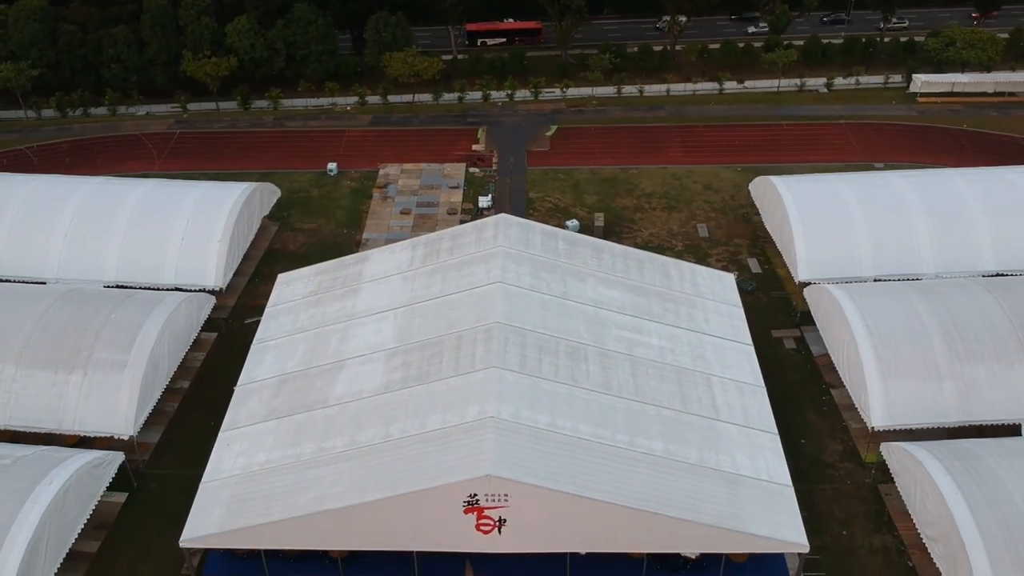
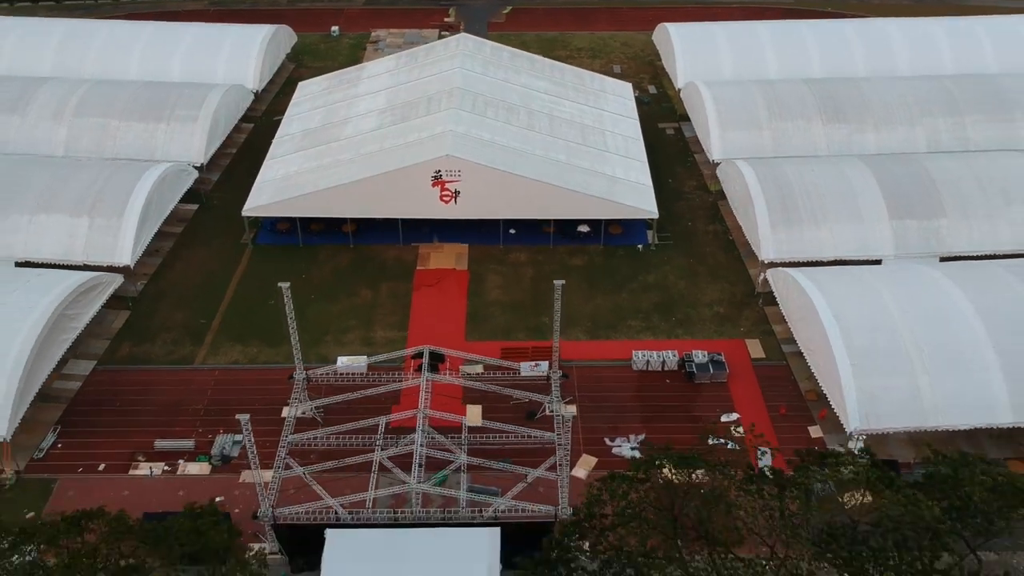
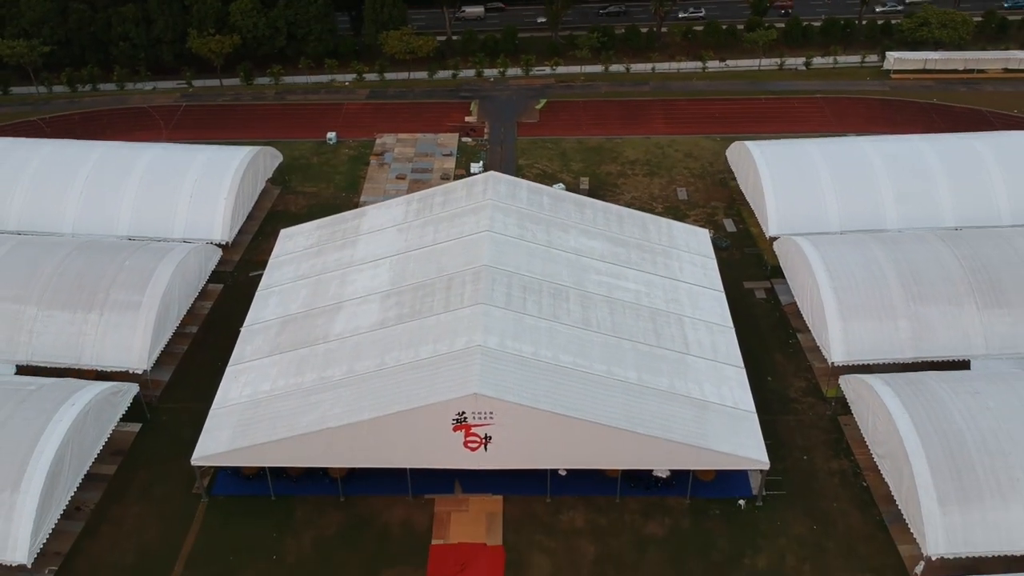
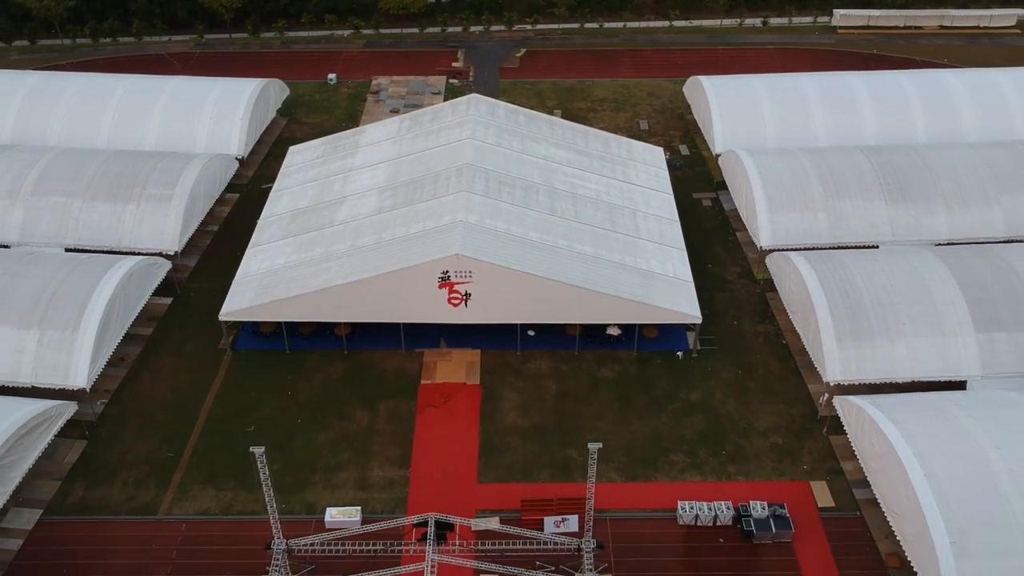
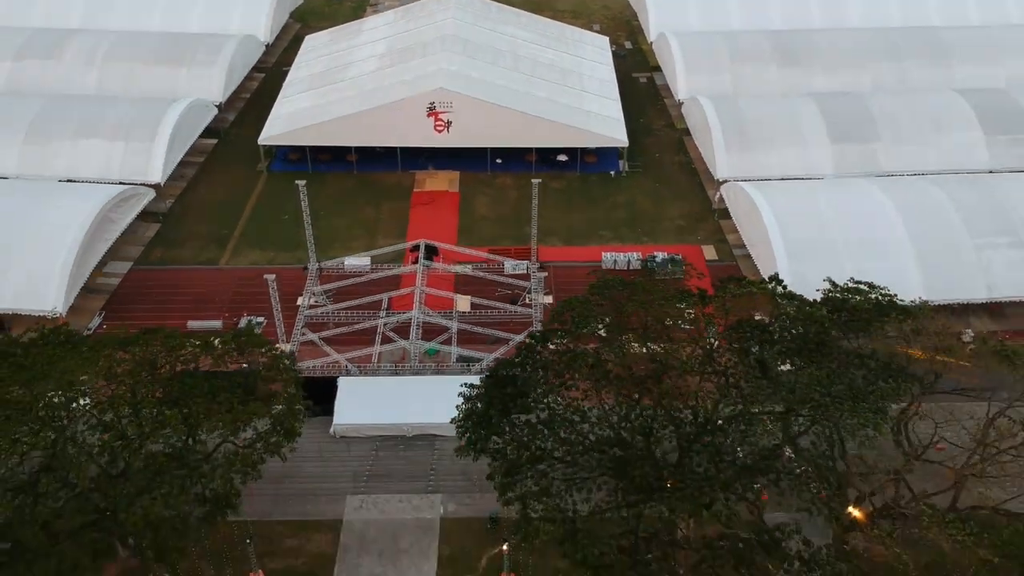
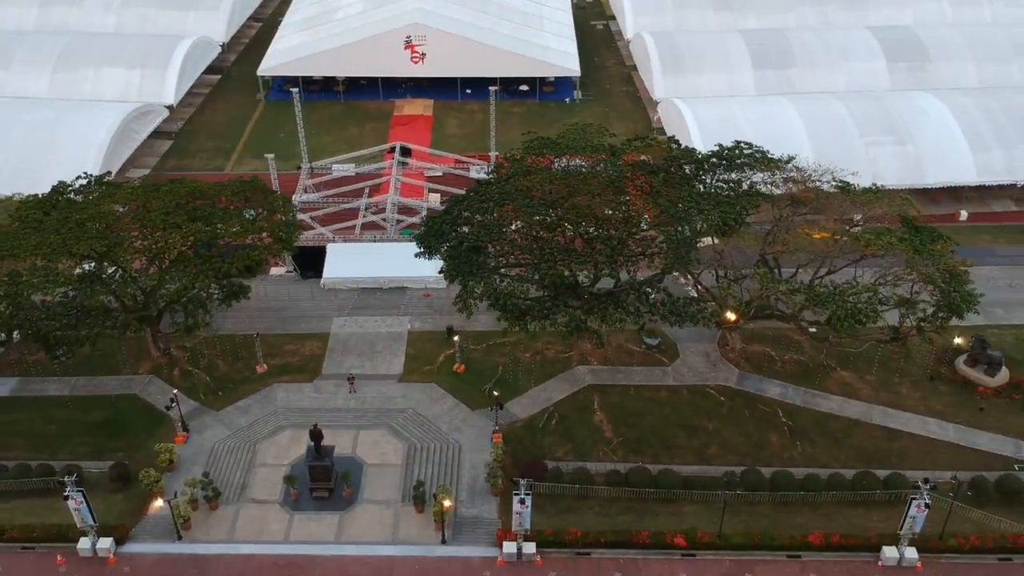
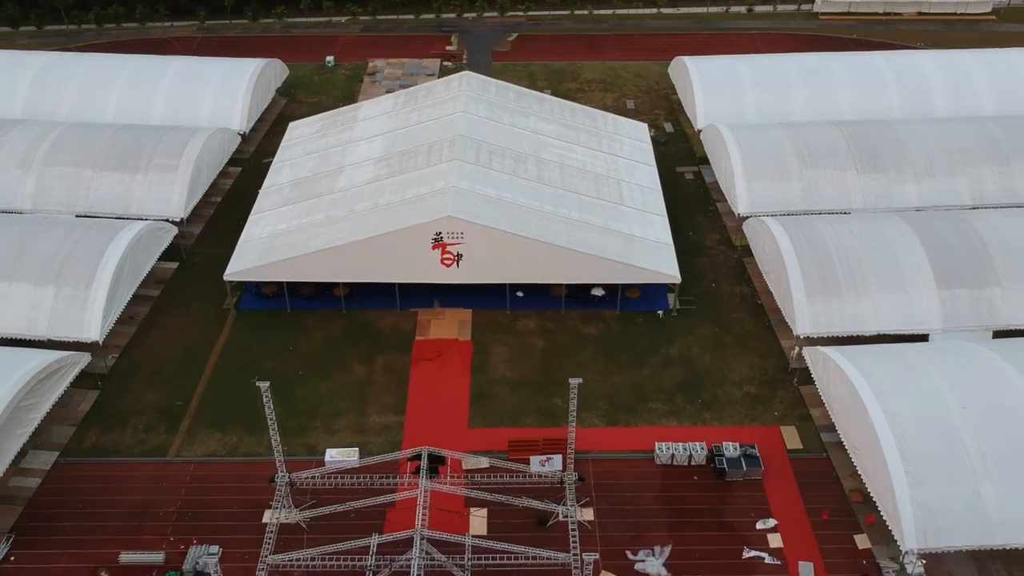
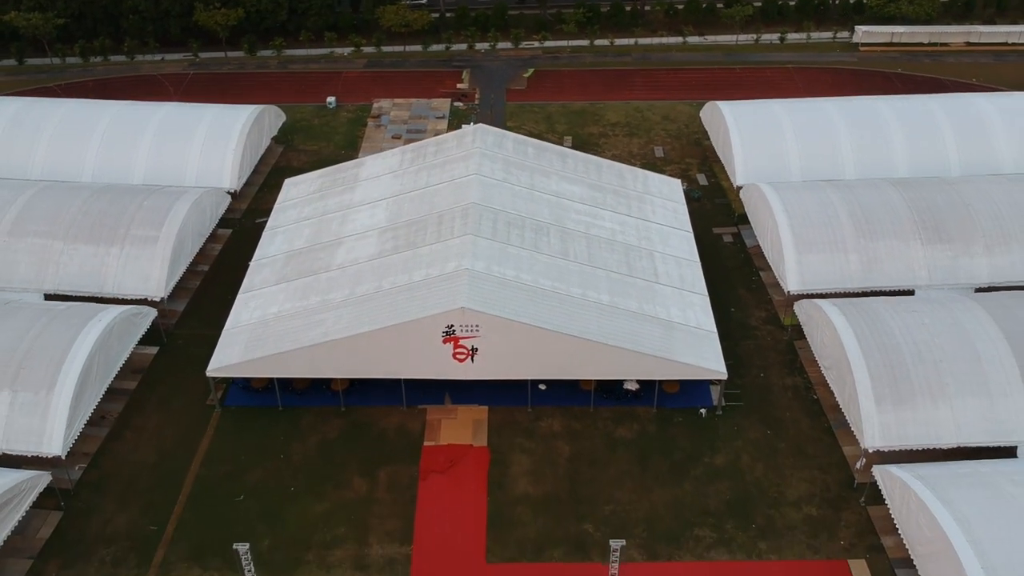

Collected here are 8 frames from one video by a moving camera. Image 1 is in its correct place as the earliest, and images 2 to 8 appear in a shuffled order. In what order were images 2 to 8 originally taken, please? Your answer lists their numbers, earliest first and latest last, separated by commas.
3, 8, 4, 7, 2, 5, 6
